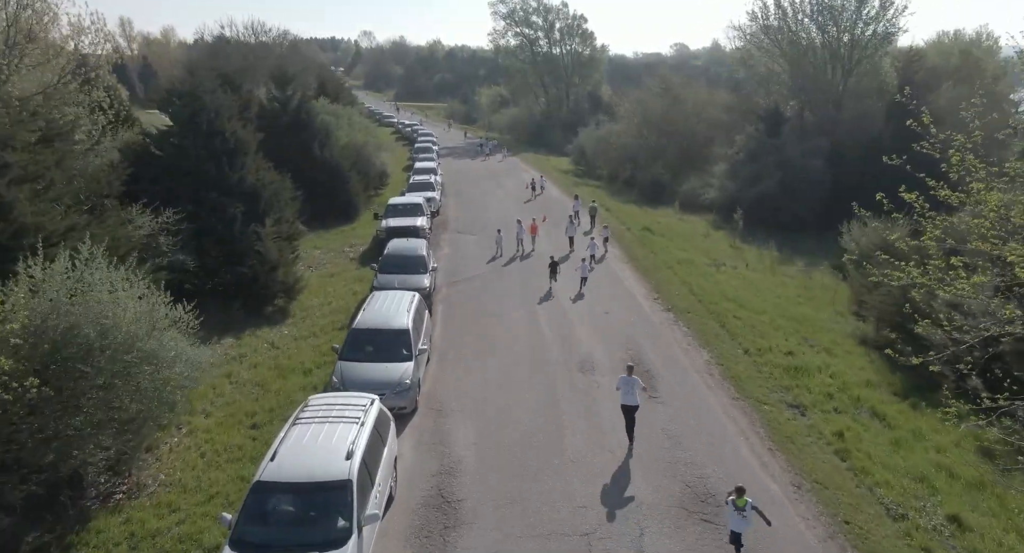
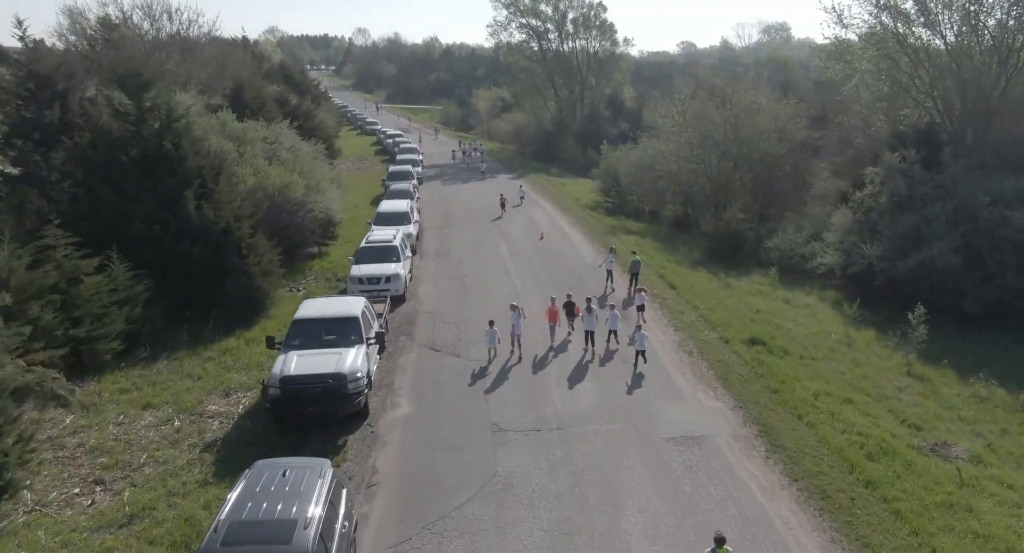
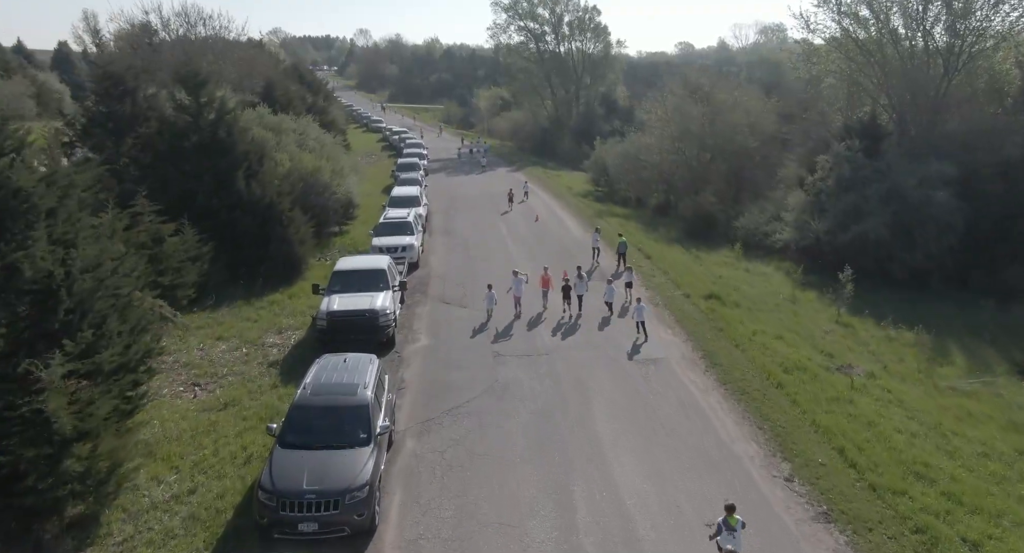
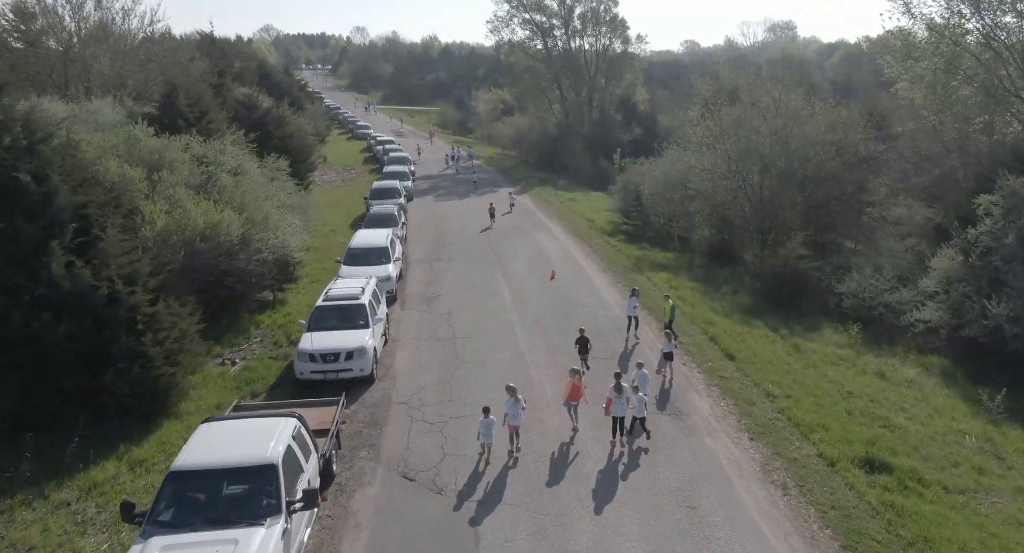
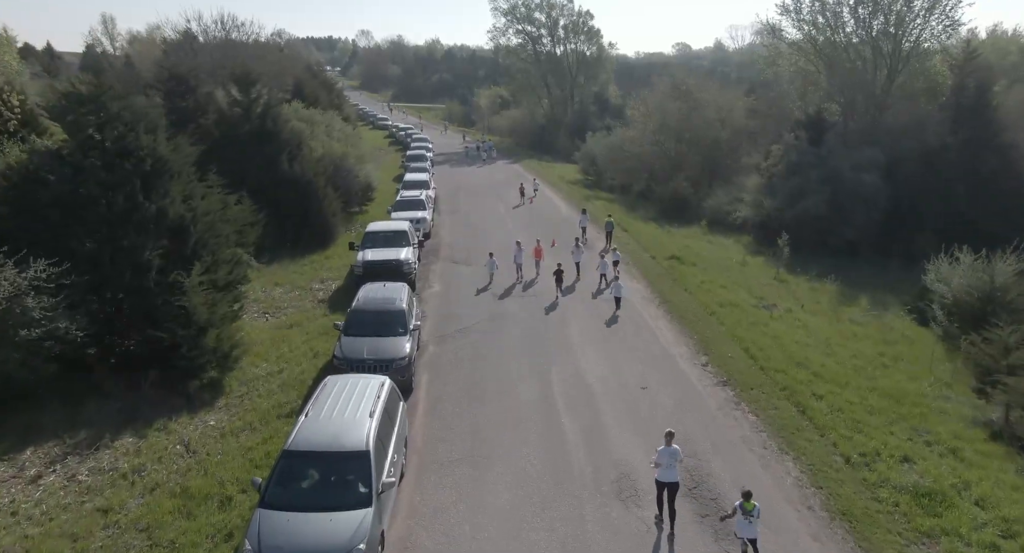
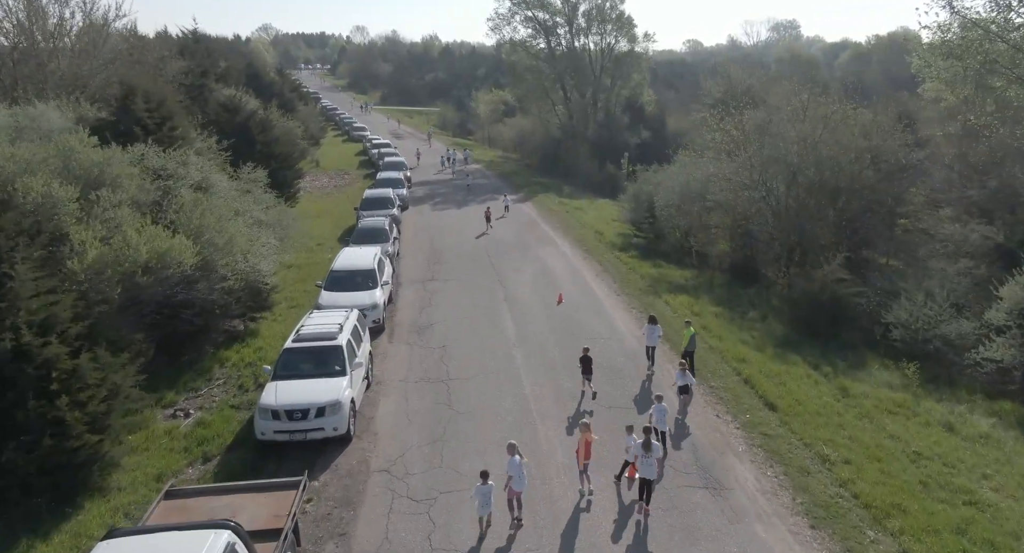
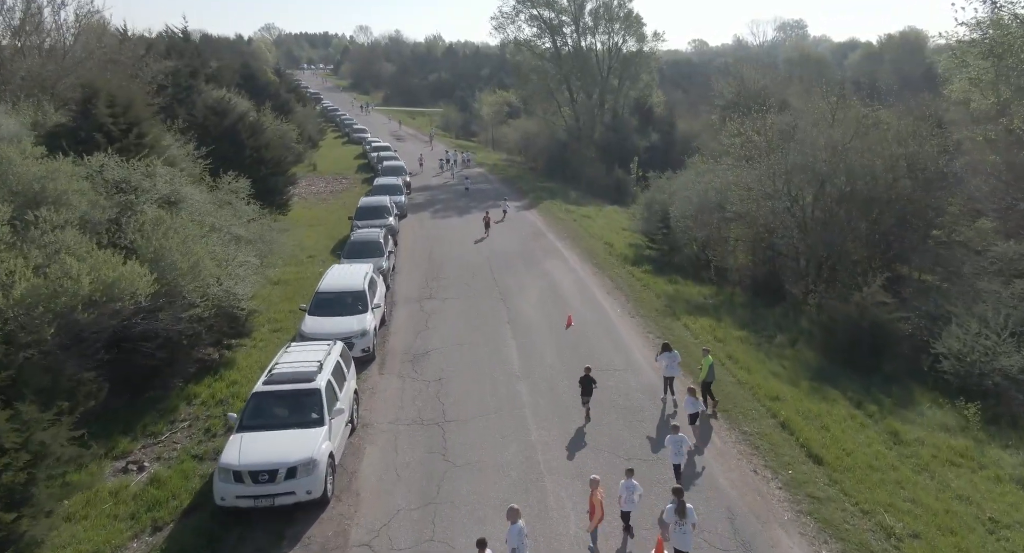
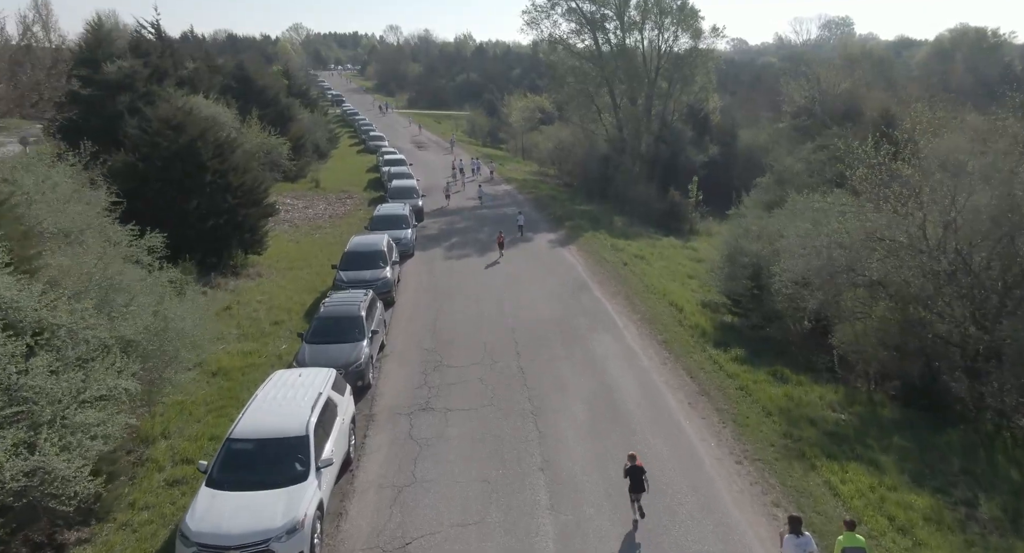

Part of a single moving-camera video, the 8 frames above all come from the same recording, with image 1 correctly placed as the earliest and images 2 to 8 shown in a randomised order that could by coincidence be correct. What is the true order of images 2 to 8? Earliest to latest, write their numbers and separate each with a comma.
5, 3, 2, 4, 6, 7, 8
